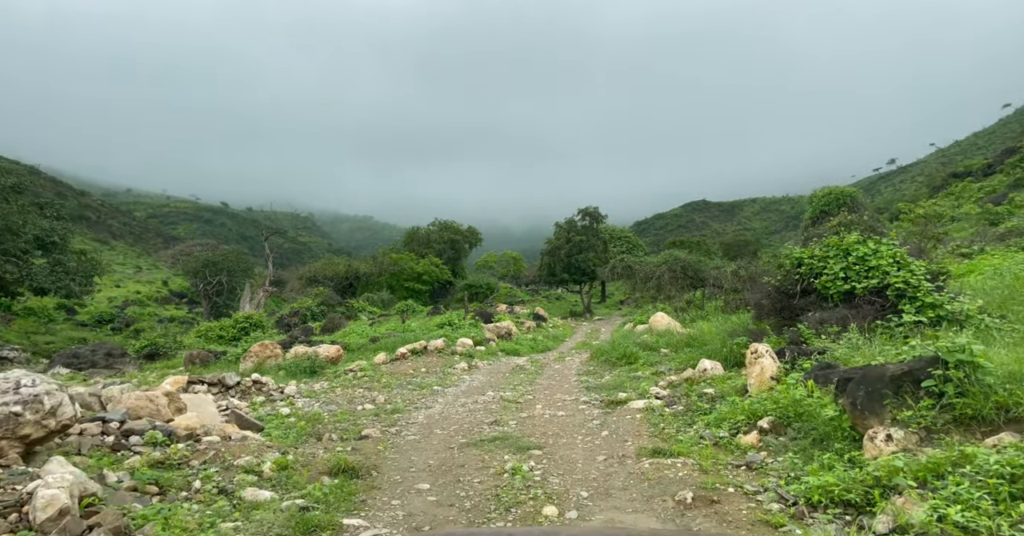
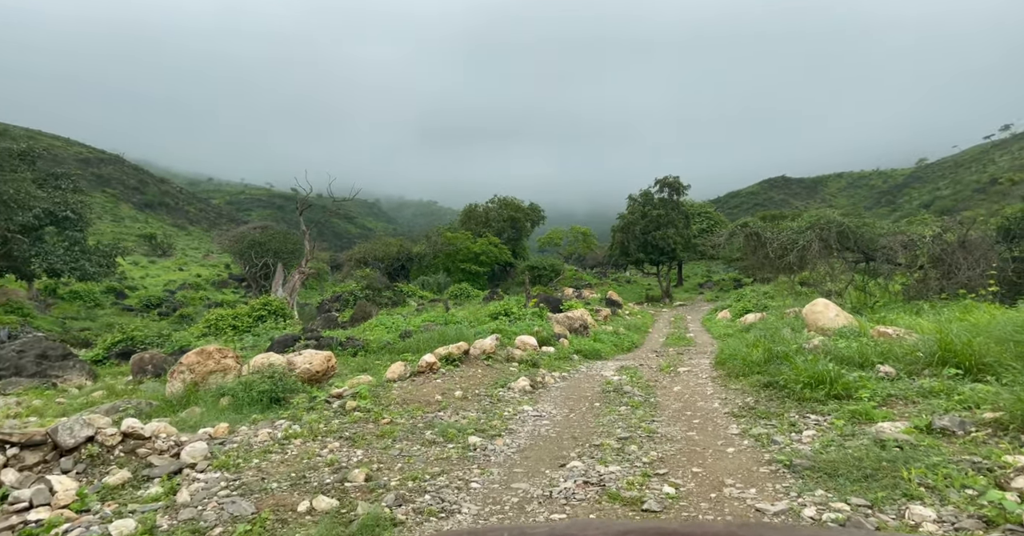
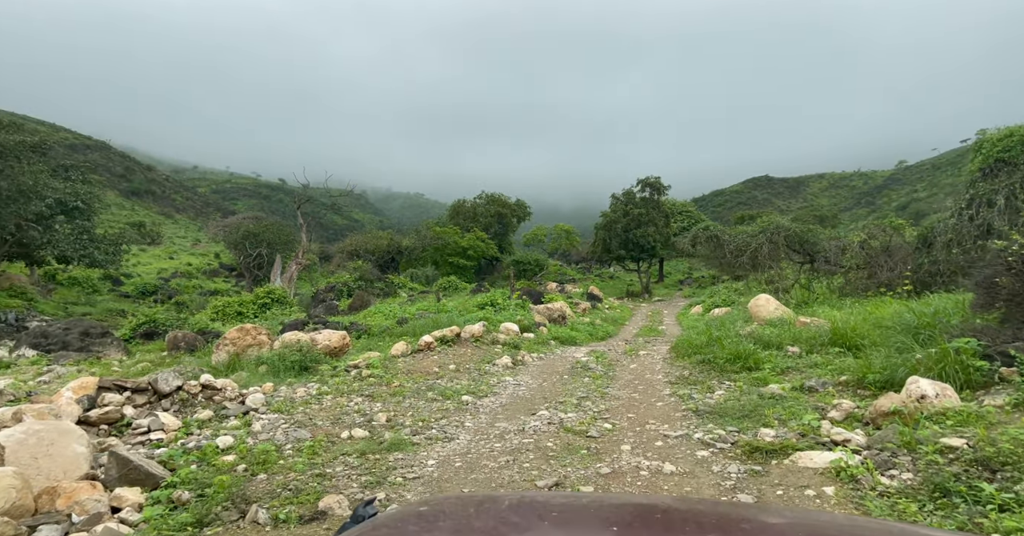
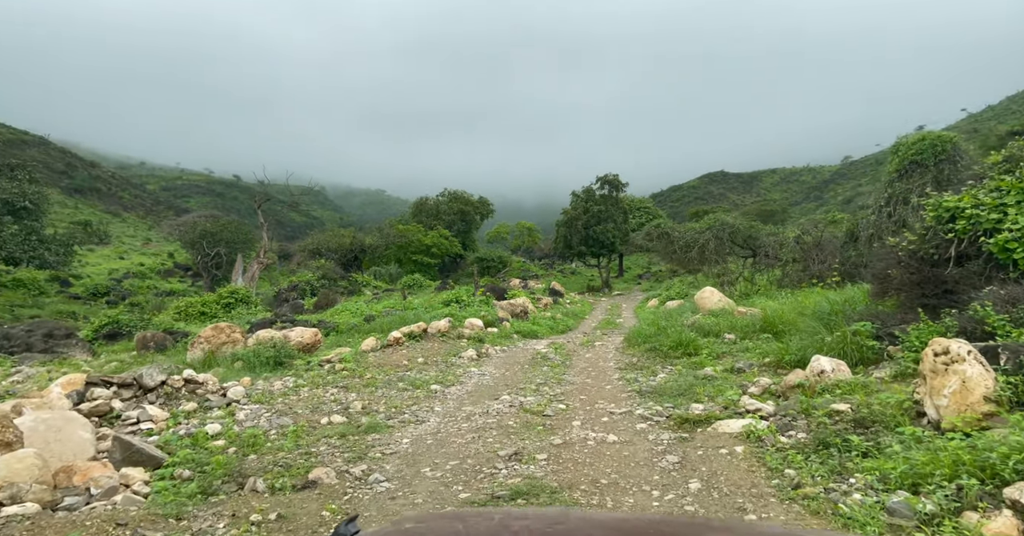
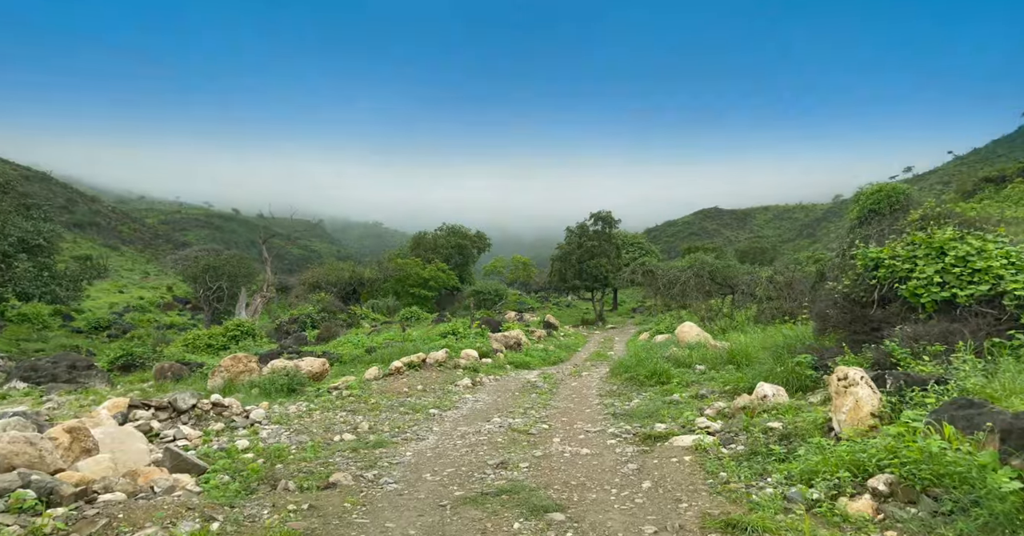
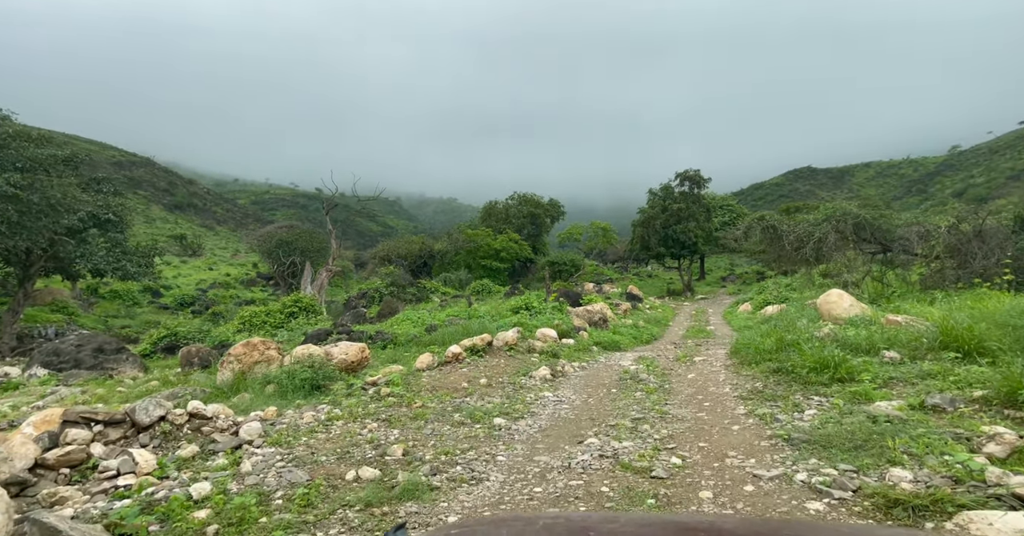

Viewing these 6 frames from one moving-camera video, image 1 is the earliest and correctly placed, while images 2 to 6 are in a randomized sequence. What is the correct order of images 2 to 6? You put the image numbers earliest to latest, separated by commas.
5, 4, 3, 6, 2
